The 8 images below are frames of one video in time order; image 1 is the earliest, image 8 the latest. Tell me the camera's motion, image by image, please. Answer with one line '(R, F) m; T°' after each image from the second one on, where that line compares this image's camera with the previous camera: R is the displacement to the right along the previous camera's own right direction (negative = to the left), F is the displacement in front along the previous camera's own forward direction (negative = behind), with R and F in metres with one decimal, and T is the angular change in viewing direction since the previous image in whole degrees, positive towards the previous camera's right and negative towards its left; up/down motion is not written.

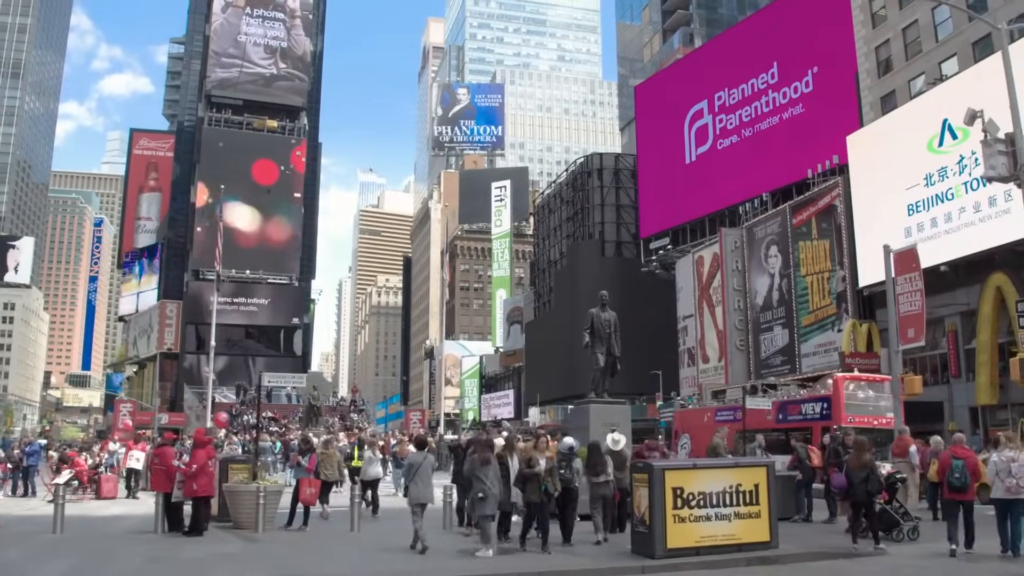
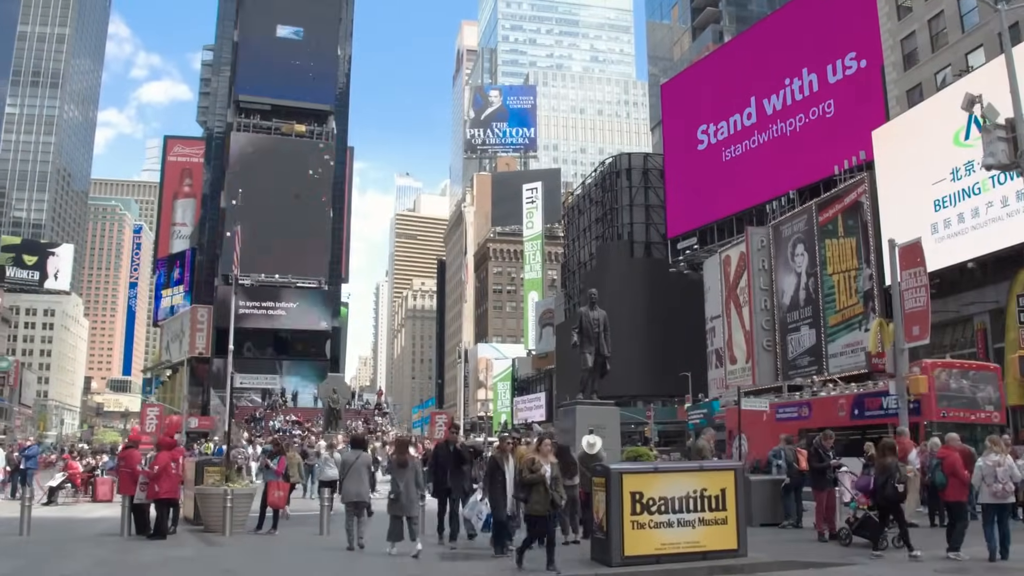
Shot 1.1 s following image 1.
(+0.8, +0.4) m; -2°
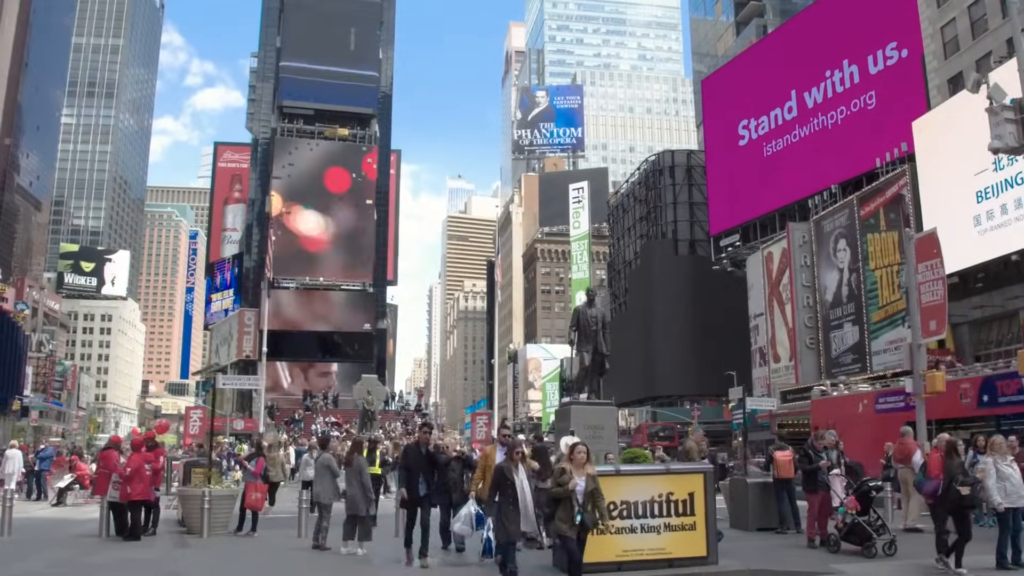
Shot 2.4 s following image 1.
(+0.8, +0.4) m; -3°
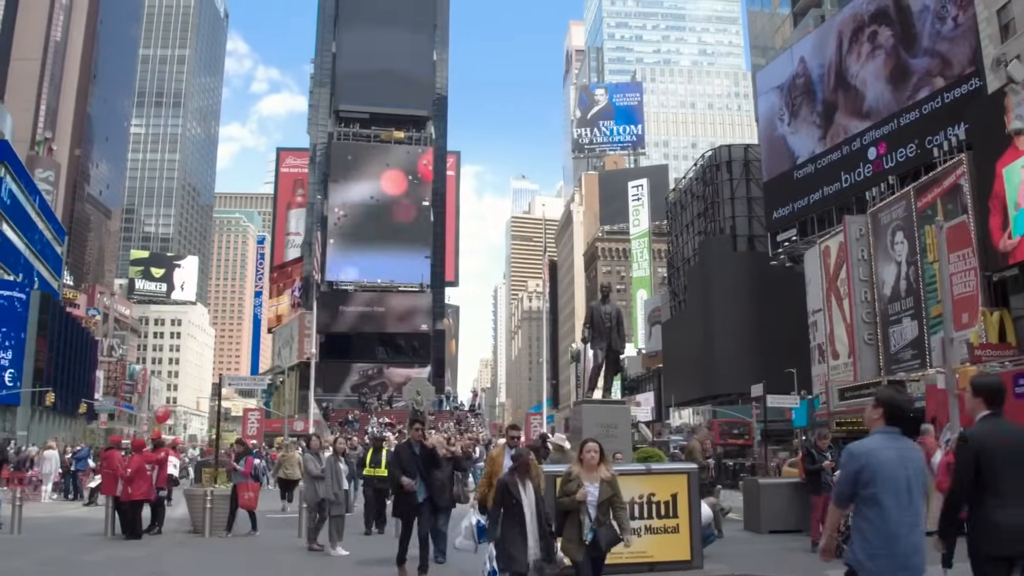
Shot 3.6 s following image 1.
(+0.8, +0.3) m; -4°
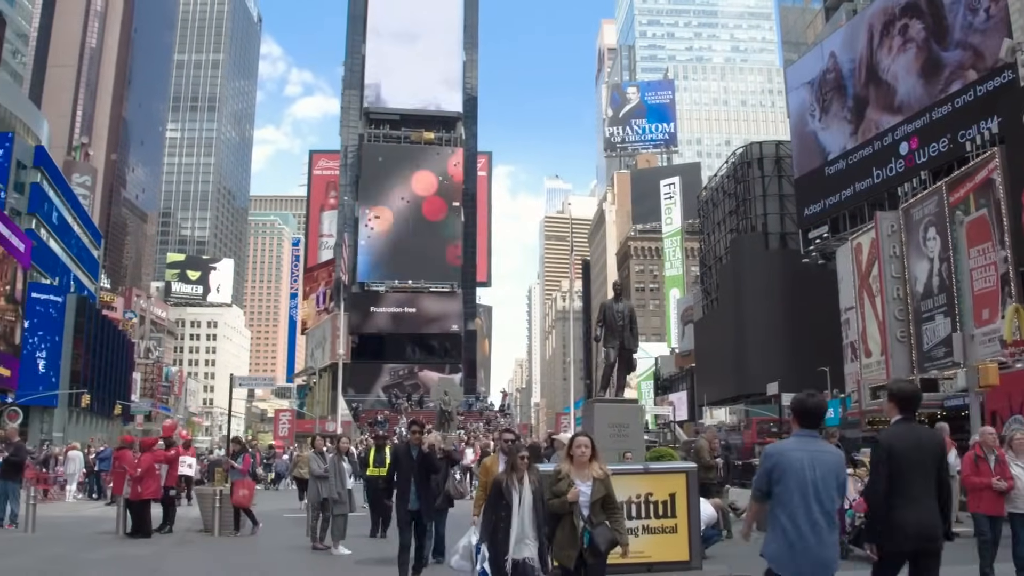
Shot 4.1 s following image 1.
(+0.3, +0.1) m; -2°
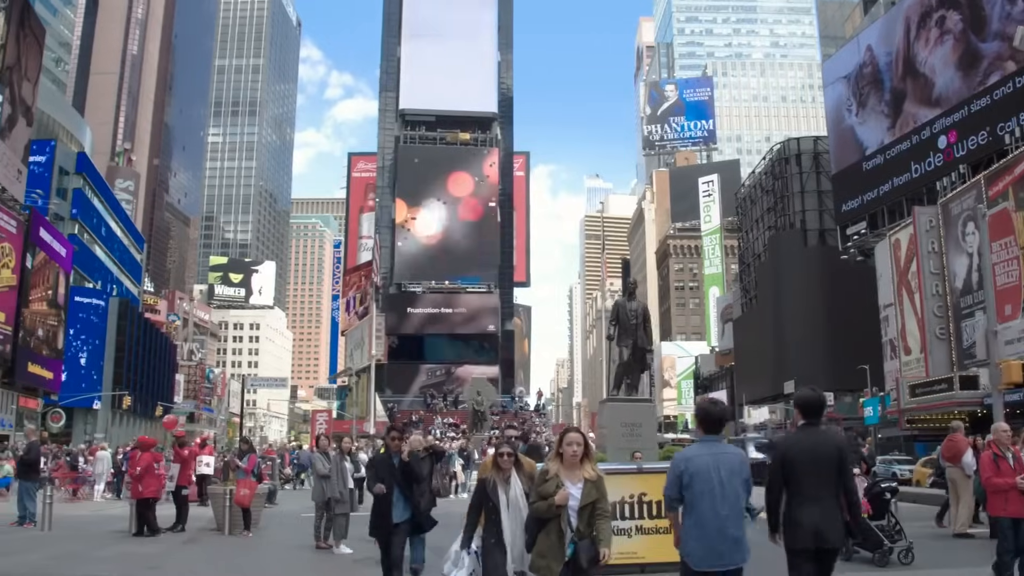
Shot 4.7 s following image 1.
(+0.4, +0.1) m; -2°
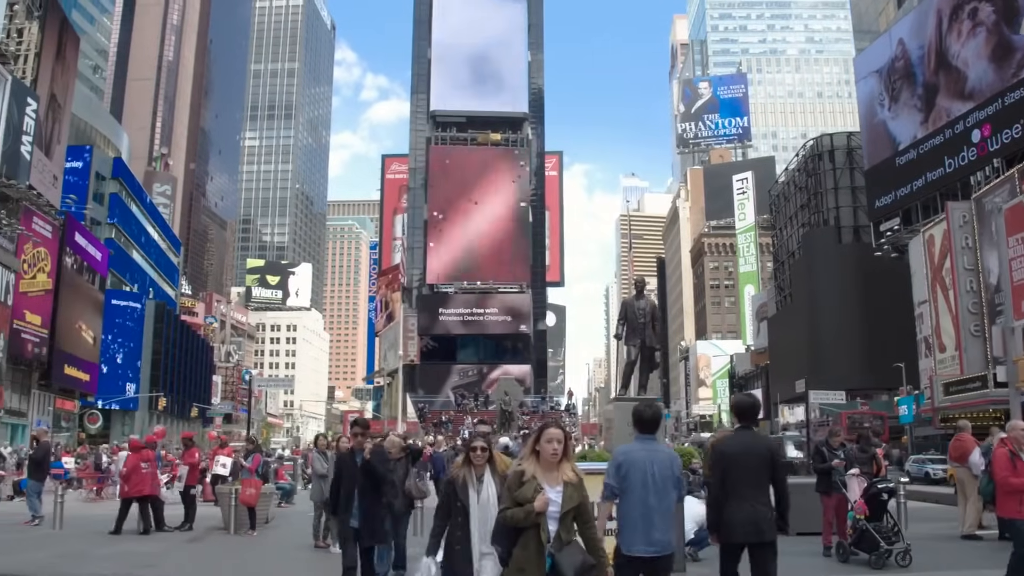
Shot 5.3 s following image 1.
(+0.4, 0.0) m; -2°
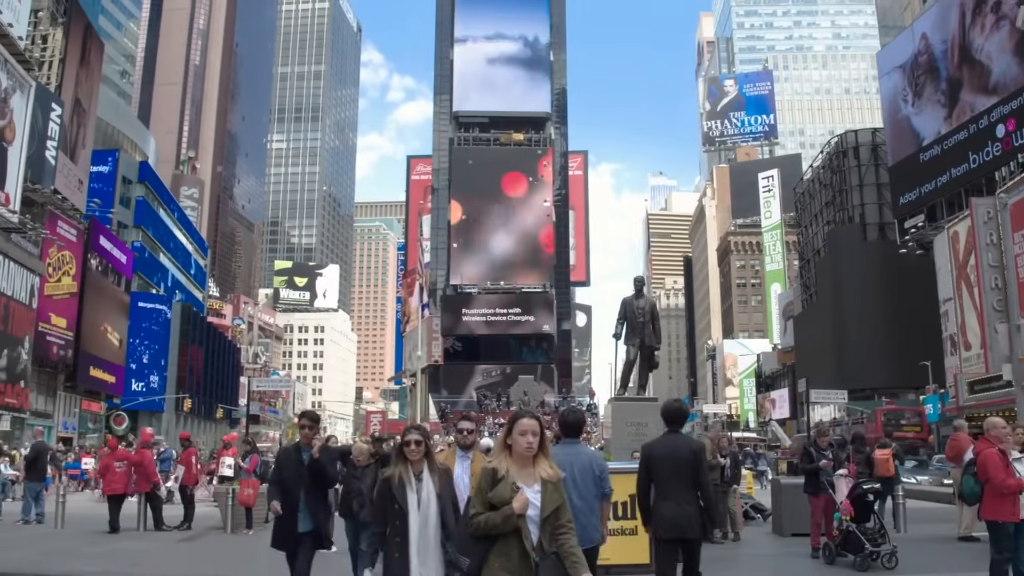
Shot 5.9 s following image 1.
(+0.4, 0.0) m; -2°
